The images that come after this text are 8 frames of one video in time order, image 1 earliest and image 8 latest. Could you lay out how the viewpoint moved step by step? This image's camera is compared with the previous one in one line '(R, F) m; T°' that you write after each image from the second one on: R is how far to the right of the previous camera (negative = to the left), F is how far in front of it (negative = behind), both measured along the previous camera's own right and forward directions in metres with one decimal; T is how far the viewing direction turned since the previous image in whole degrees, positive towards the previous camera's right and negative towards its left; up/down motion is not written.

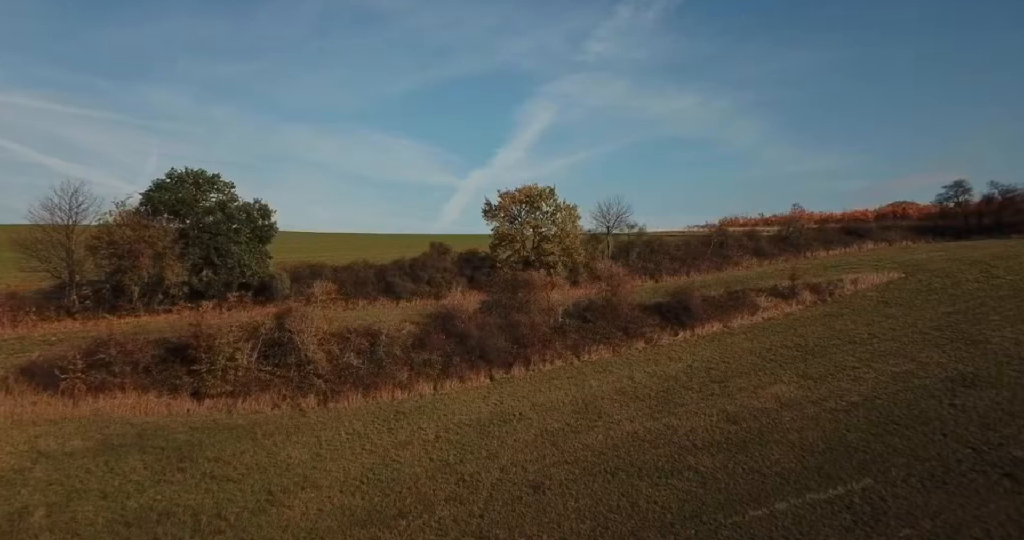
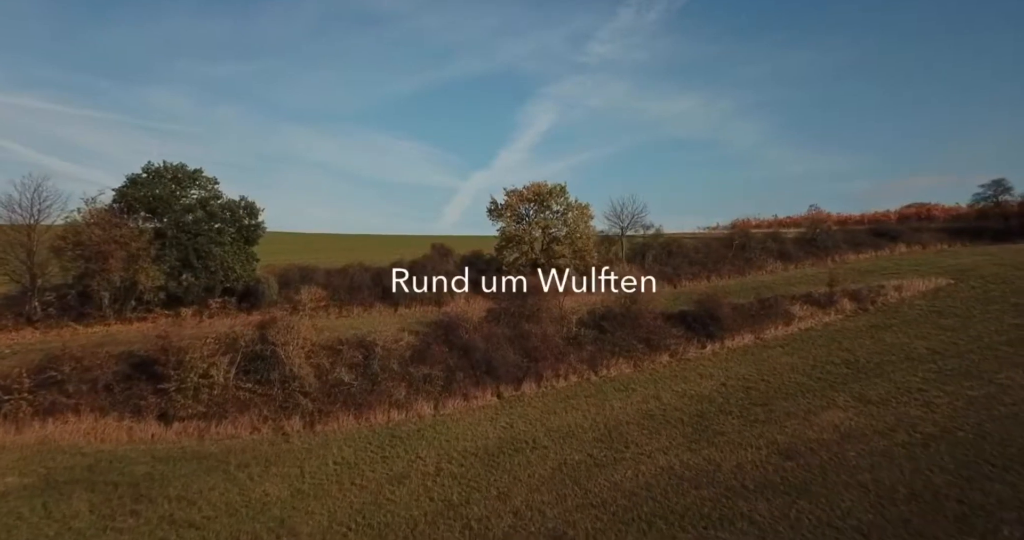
(-0.3, +2.7) m; 0°
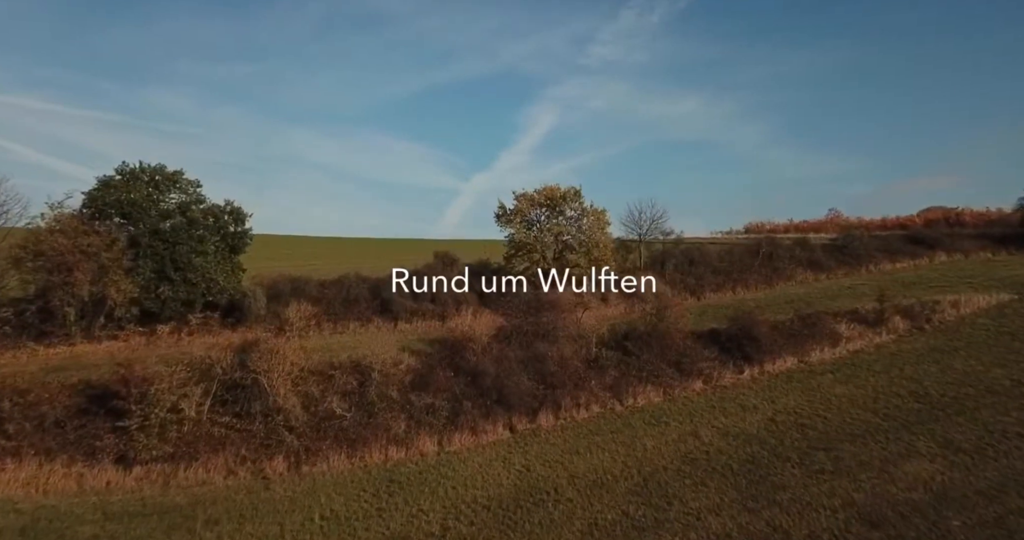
(-0.4, +2.8) m; 0°
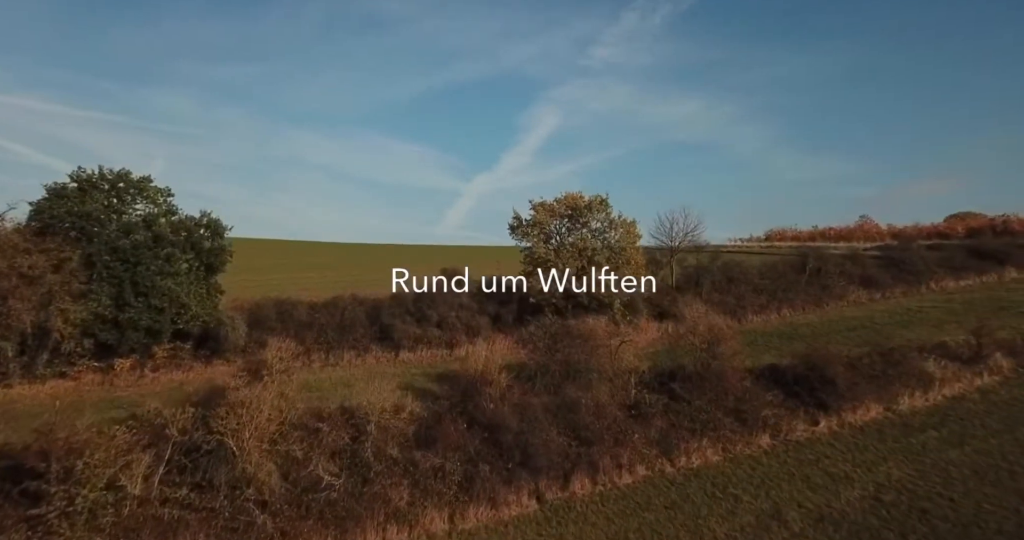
(-0.6, +3.9) m; 0°
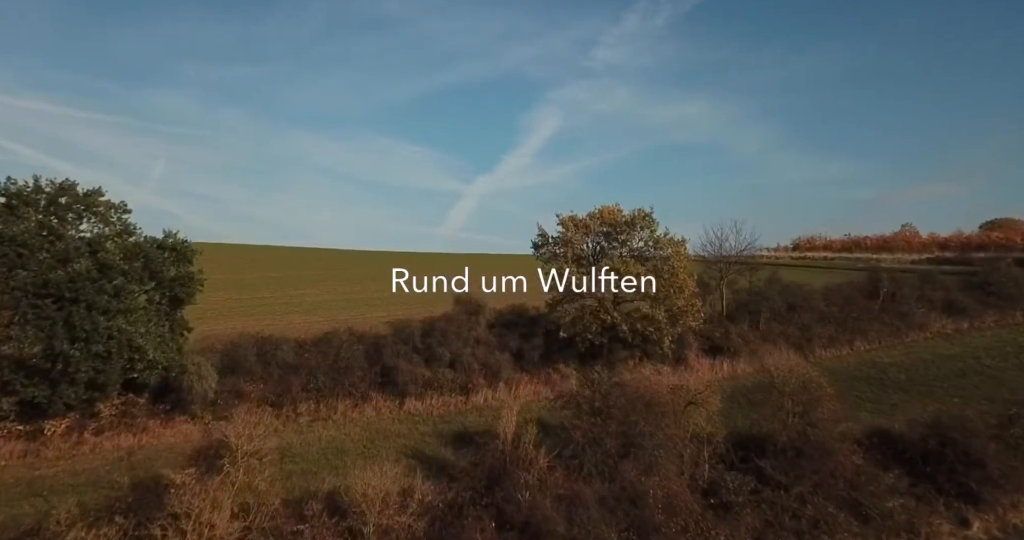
(-0.9, +4.6) m; 0°
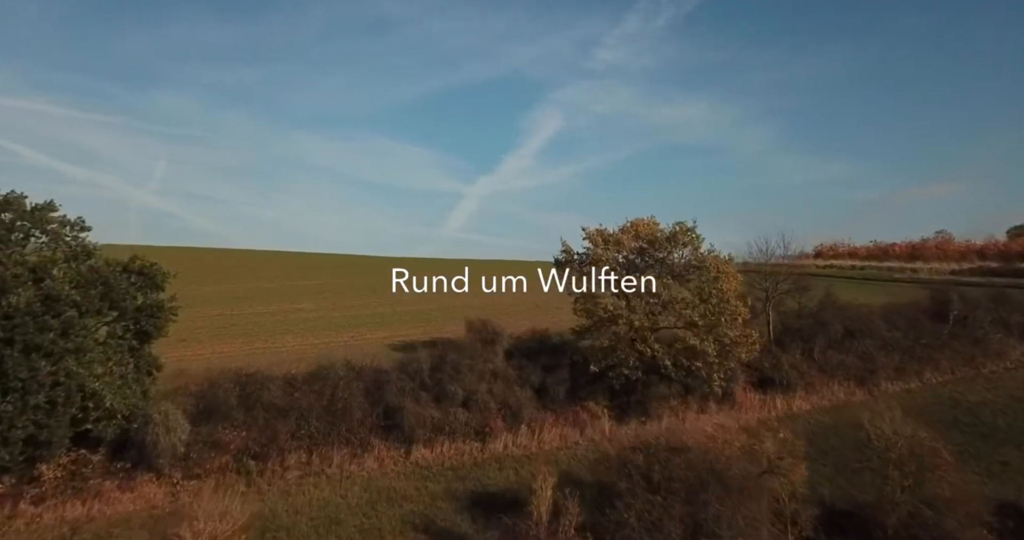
(-0.6, +3.2) m; 0°
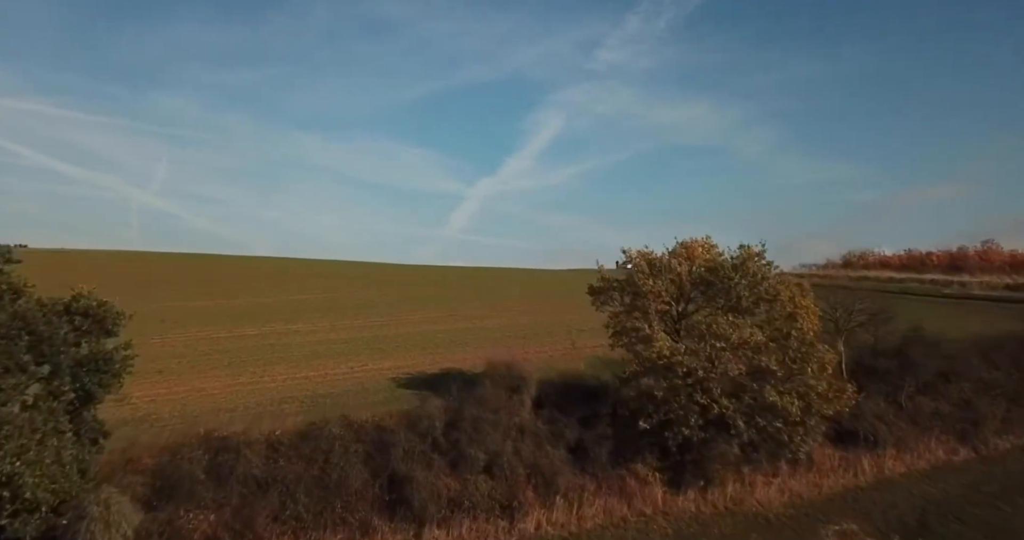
(-0.8, +3.7) m; 0°
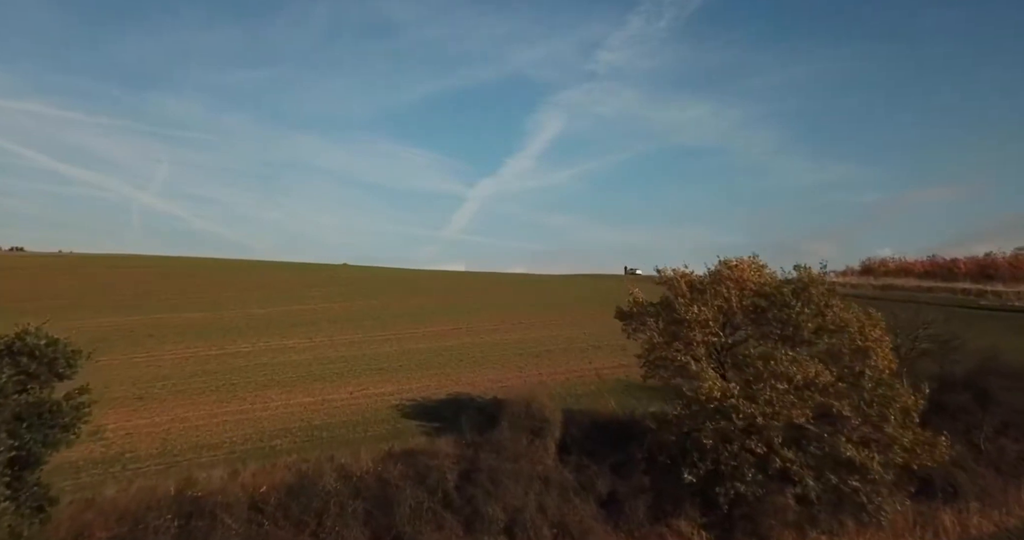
(-0.5, +2.4) m; 0°
